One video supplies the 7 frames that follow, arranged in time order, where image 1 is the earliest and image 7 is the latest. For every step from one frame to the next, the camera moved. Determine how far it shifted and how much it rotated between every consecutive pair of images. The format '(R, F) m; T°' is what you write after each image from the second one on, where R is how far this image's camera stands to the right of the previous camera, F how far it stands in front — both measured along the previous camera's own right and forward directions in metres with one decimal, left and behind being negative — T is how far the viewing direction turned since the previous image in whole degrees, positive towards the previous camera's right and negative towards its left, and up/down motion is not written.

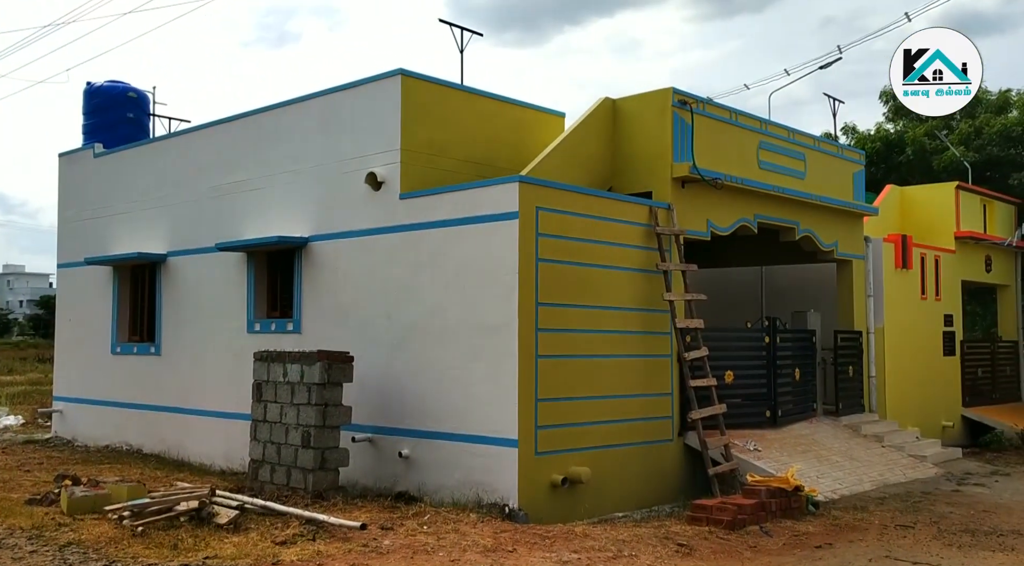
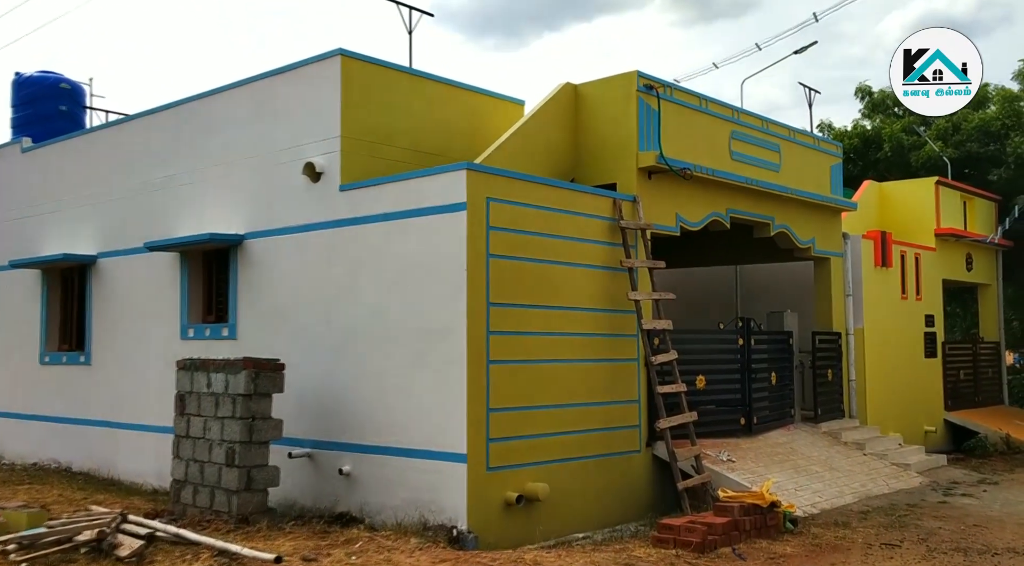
(+0.3, +0.9) m; +1°
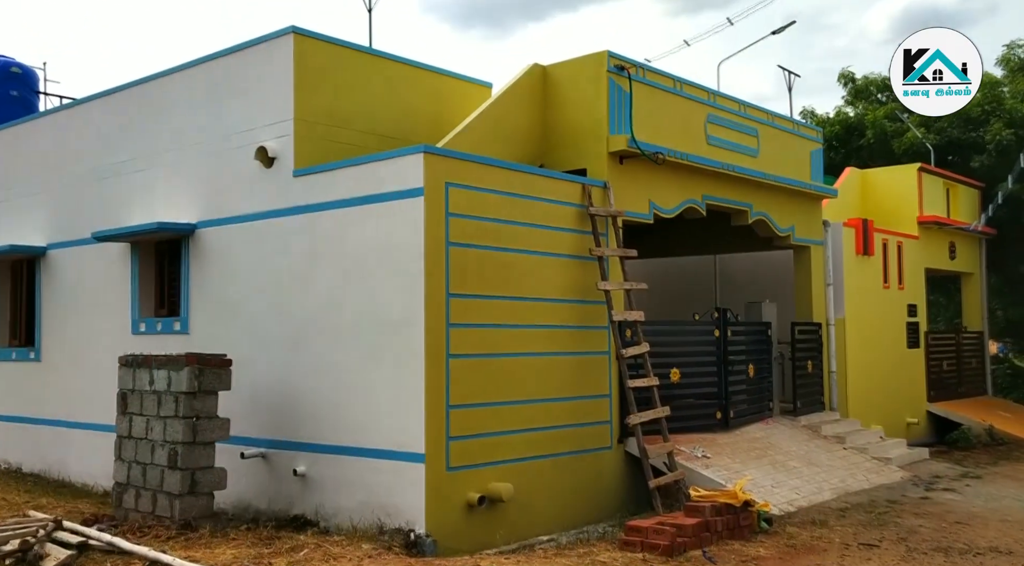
(+0.2, +0.5) m; +1°
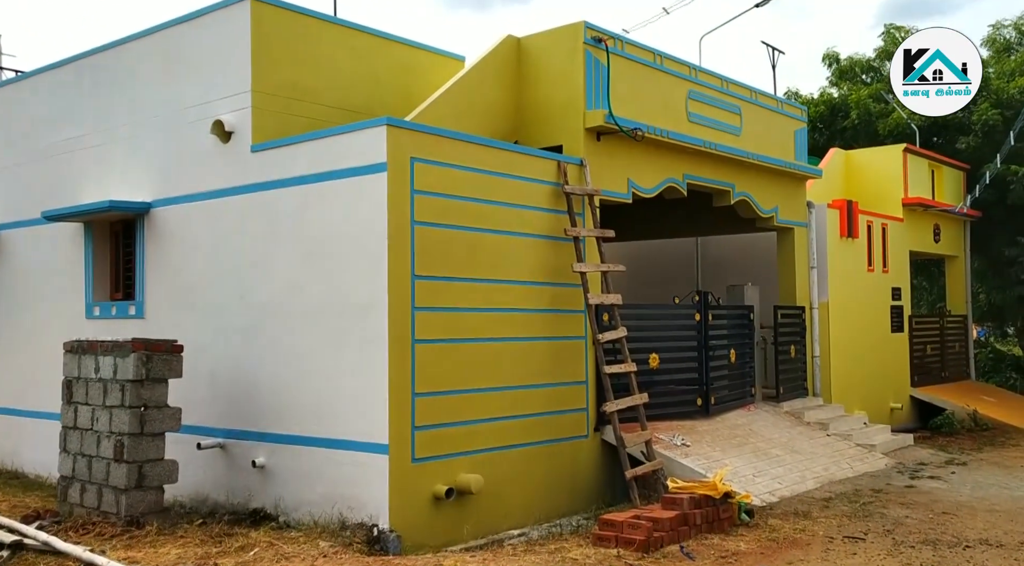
(+0.1, +0.5) m; +1°
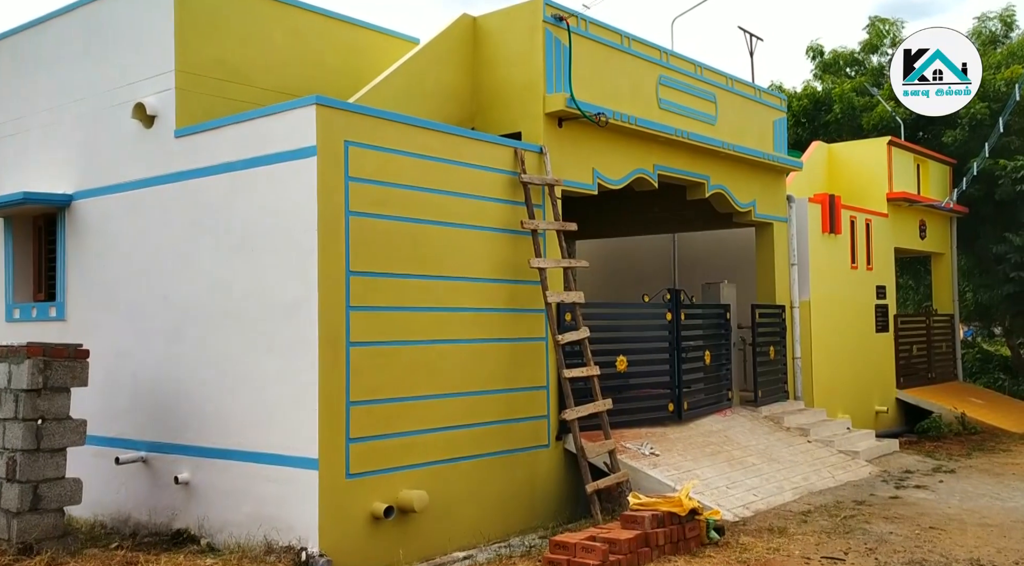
(+0.3, +0.8) m; +1°
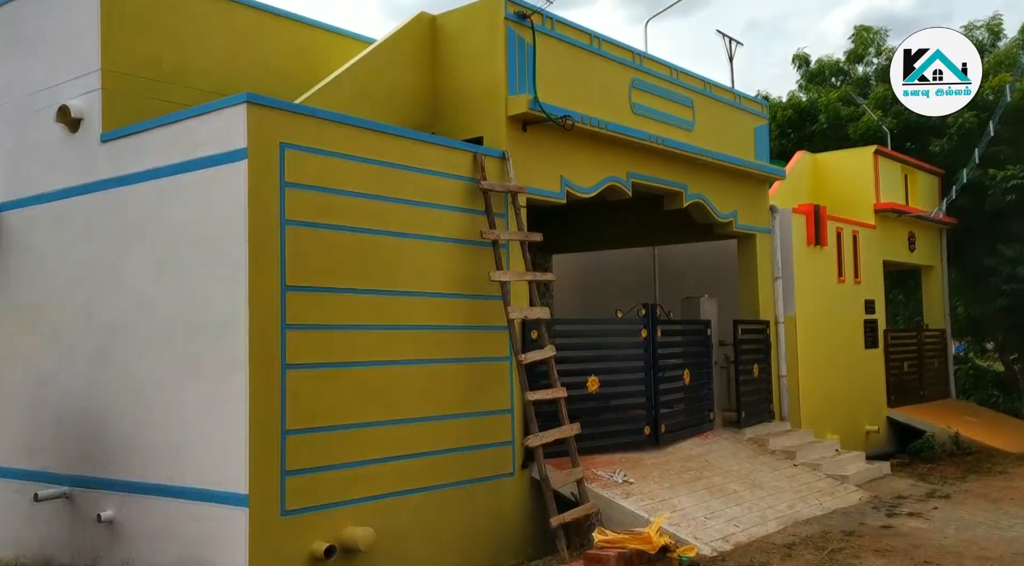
(+0.3, +0.7) m; +1°
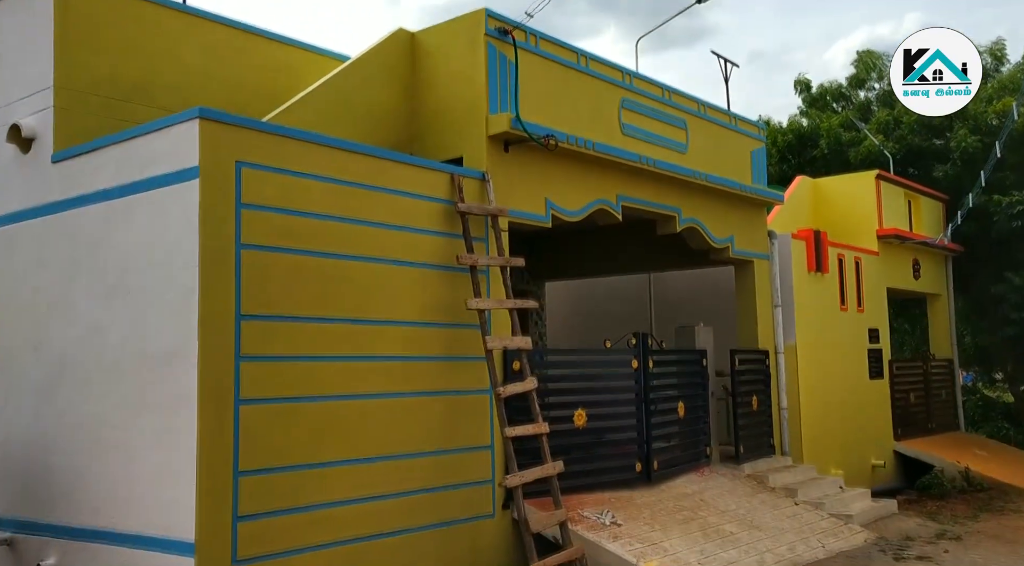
(+0.2, +0.5) m; 0°
